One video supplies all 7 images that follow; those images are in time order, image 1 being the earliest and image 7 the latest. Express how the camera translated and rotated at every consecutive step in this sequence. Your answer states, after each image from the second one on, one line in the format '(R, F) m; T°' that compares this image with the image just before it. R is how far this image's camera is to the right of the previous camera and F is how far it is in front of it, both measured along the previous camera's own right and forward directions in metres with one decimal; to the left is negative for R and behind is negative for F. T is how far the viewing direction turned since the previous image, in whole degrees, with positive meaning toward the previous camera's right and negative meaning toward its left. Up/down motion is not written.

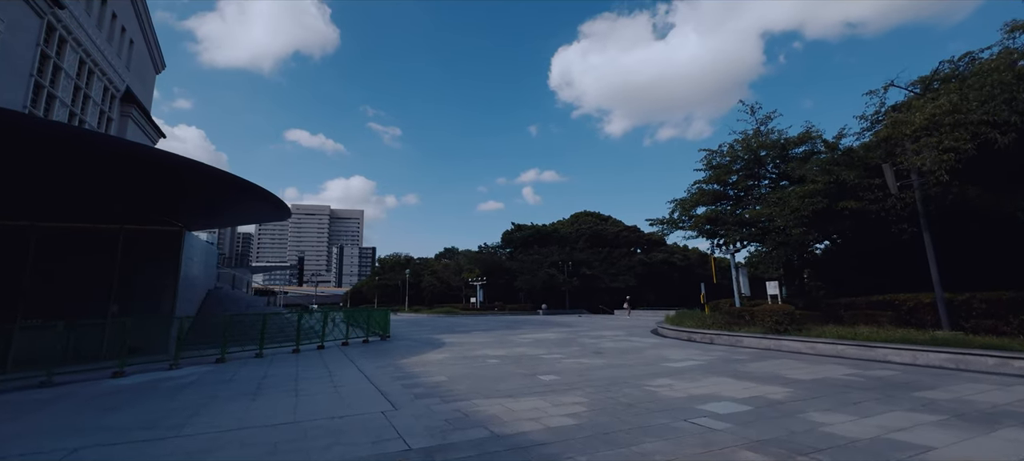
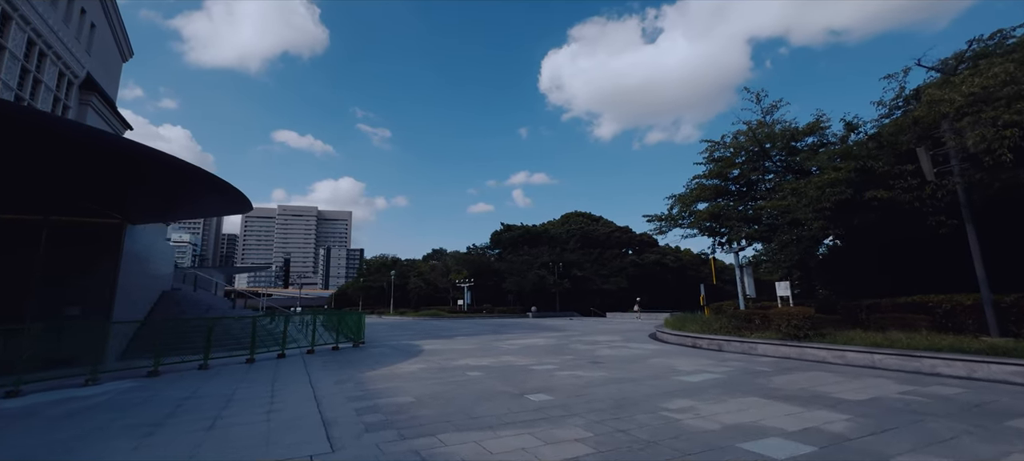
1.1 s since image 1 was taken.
(+0.1, +1.6) m; +1°
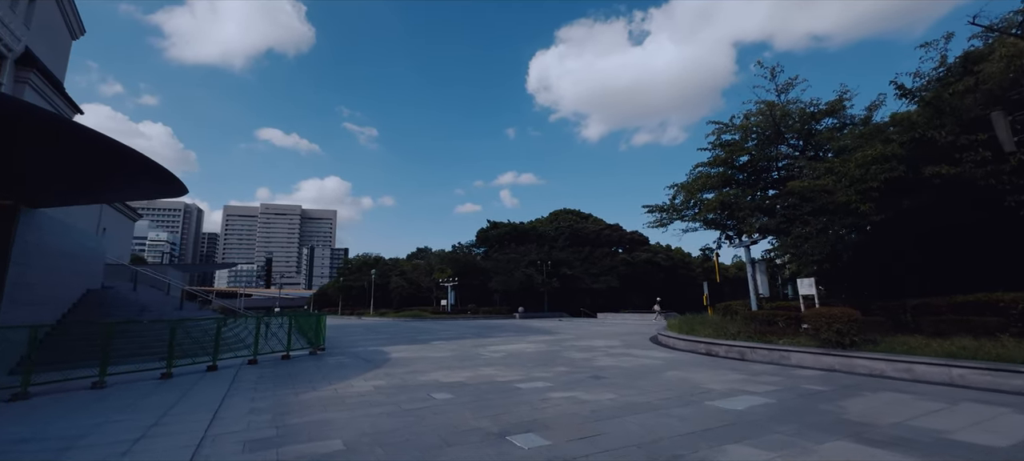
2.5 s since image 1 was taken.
(+0.1, +2.2) m; +2°
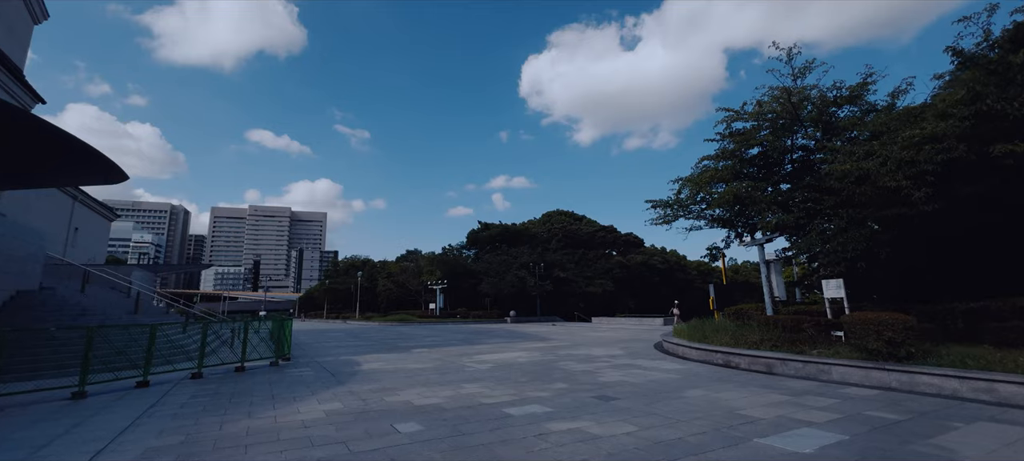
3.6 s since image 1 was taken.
(0.0, +1.6) m; +1°
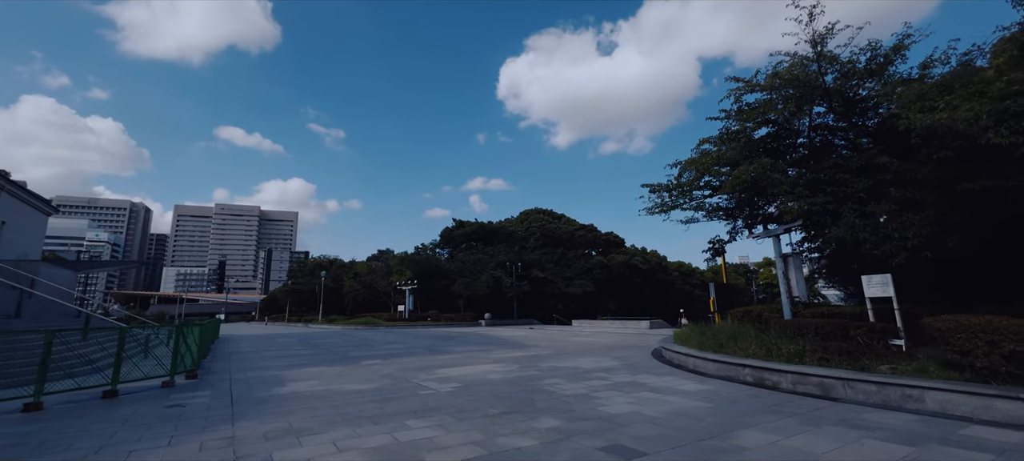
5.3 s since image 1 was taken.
(+0.1, +2.6) m; +3°
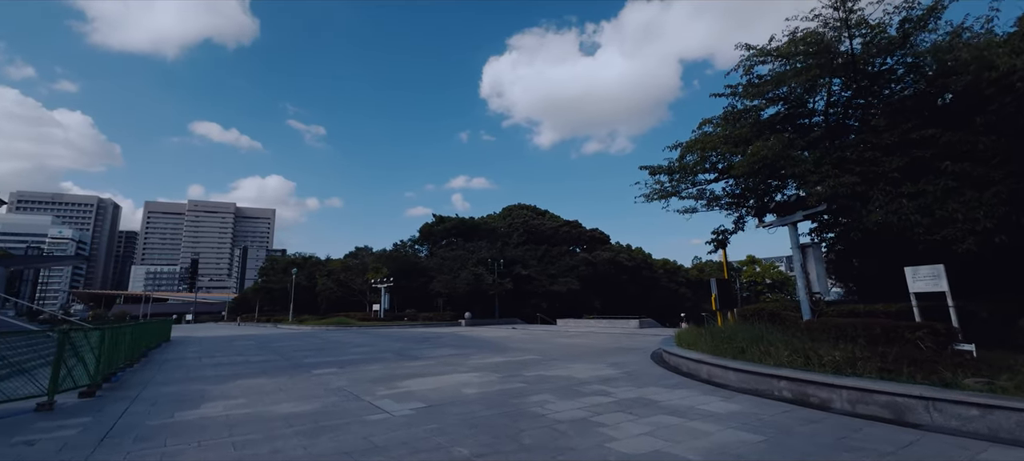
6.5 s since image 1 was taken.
(+0.1, +1.8) m; +2°
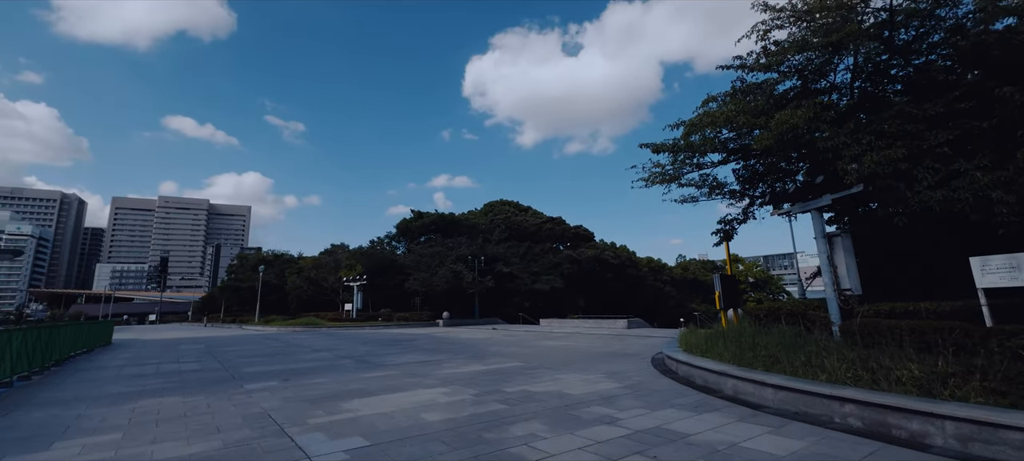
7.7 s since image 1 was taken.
(+0.1, +1.8) m; +2°
